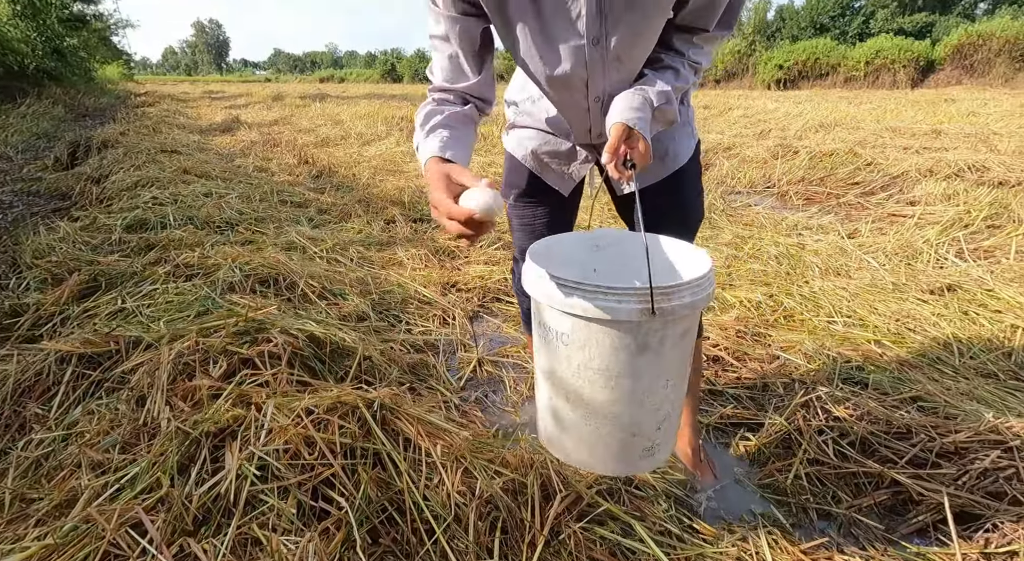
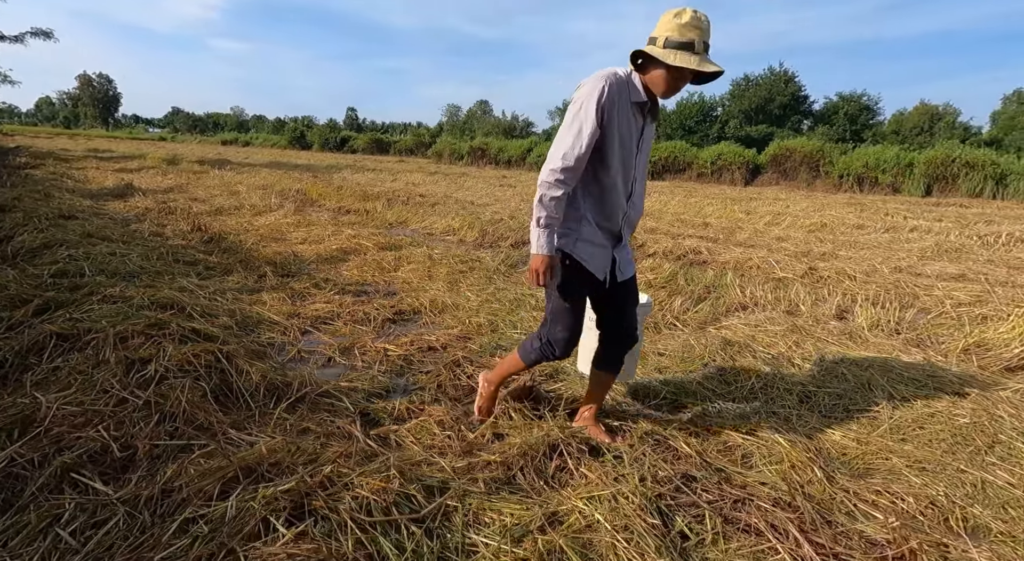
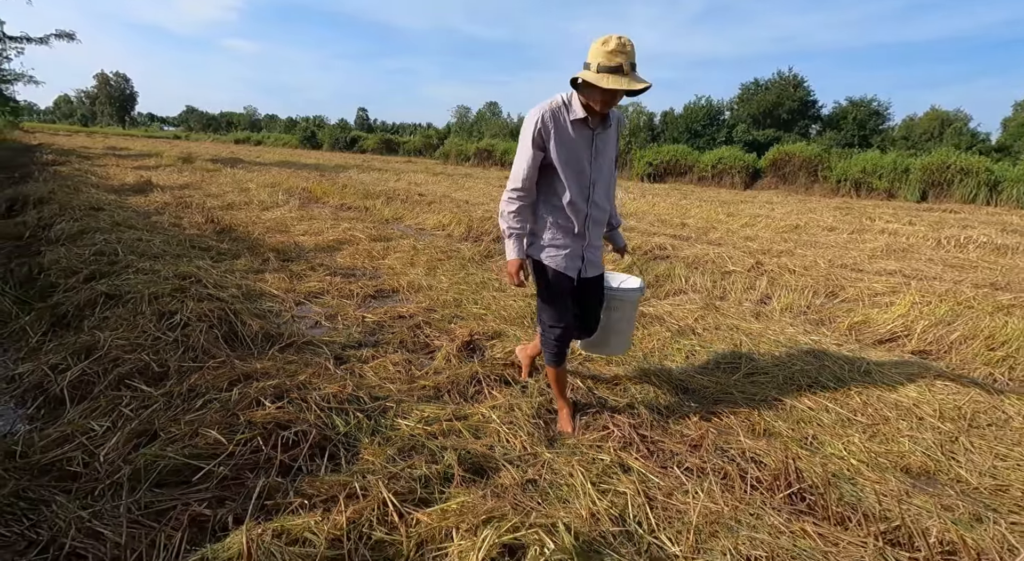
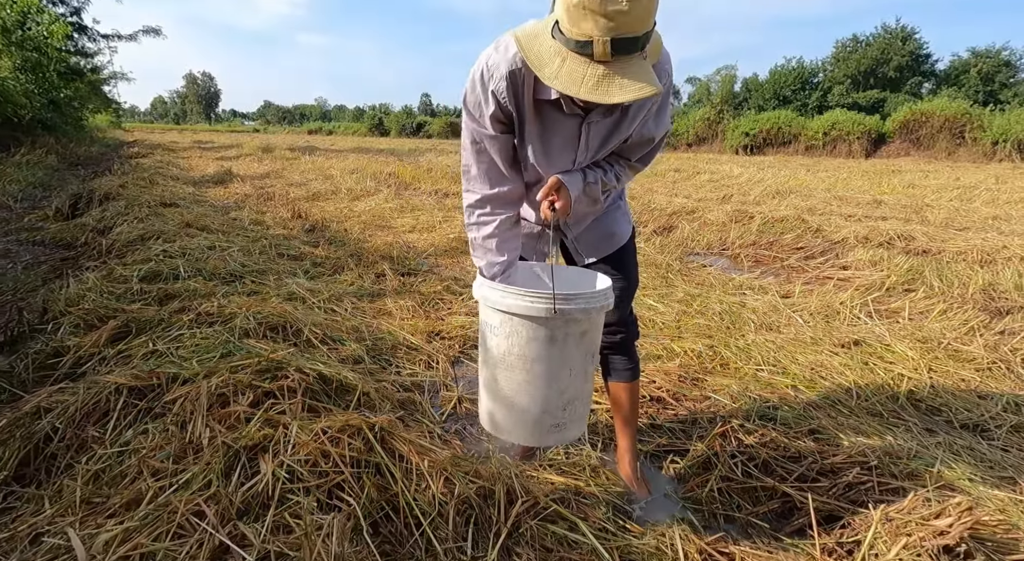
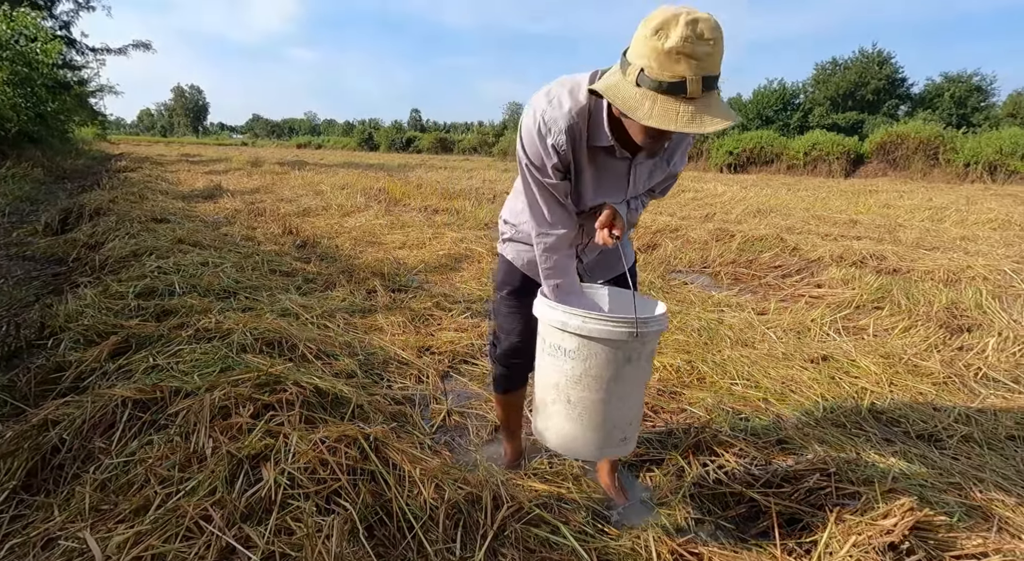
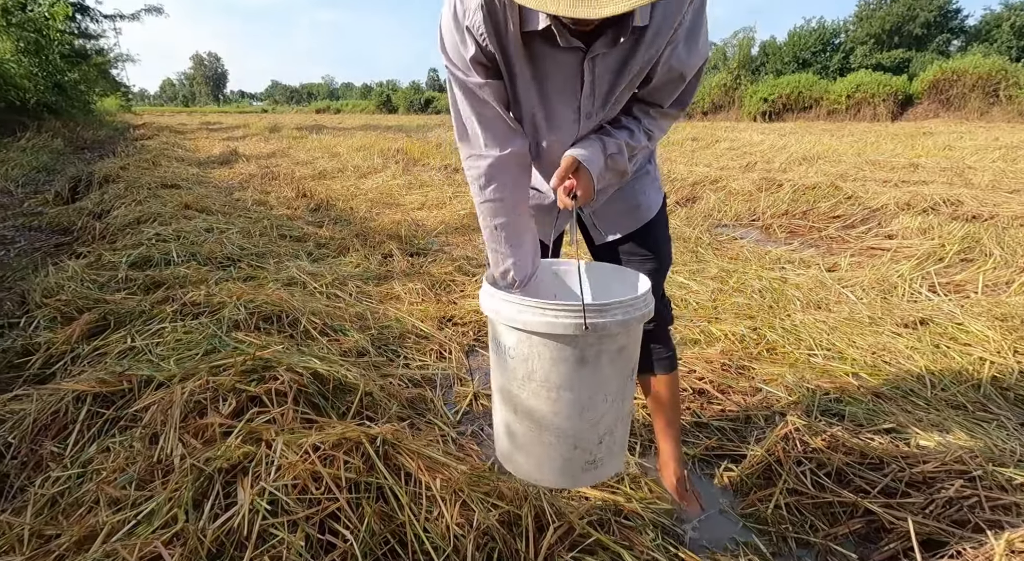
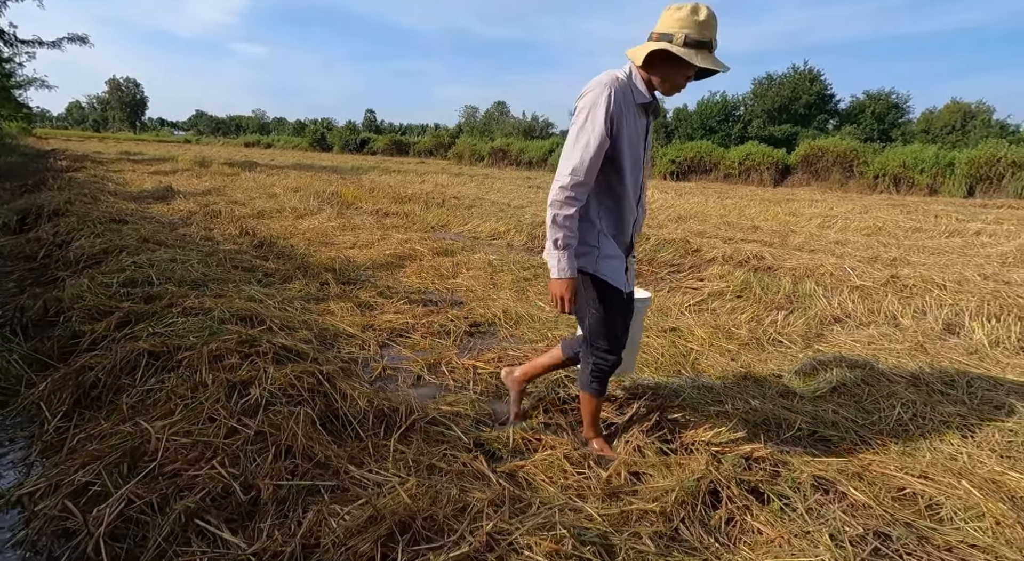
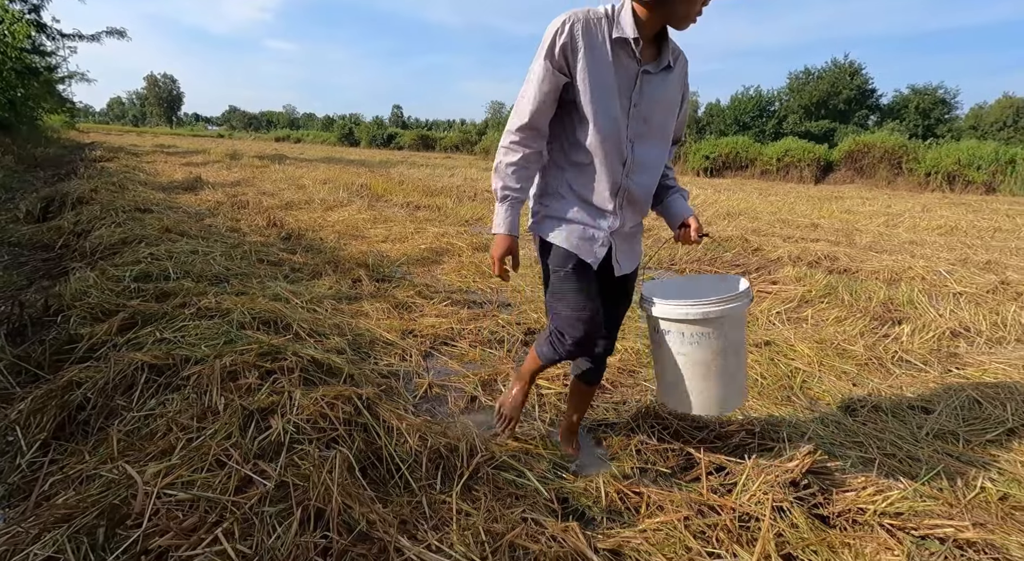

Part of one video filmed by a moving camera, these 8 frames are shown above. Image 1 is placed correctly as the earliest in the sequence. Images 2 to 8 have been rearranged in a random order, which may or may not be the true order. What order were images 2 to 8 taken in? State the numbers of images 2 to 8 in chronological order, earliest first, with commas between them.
6, 4, 5, 8, 7, 2, 3
